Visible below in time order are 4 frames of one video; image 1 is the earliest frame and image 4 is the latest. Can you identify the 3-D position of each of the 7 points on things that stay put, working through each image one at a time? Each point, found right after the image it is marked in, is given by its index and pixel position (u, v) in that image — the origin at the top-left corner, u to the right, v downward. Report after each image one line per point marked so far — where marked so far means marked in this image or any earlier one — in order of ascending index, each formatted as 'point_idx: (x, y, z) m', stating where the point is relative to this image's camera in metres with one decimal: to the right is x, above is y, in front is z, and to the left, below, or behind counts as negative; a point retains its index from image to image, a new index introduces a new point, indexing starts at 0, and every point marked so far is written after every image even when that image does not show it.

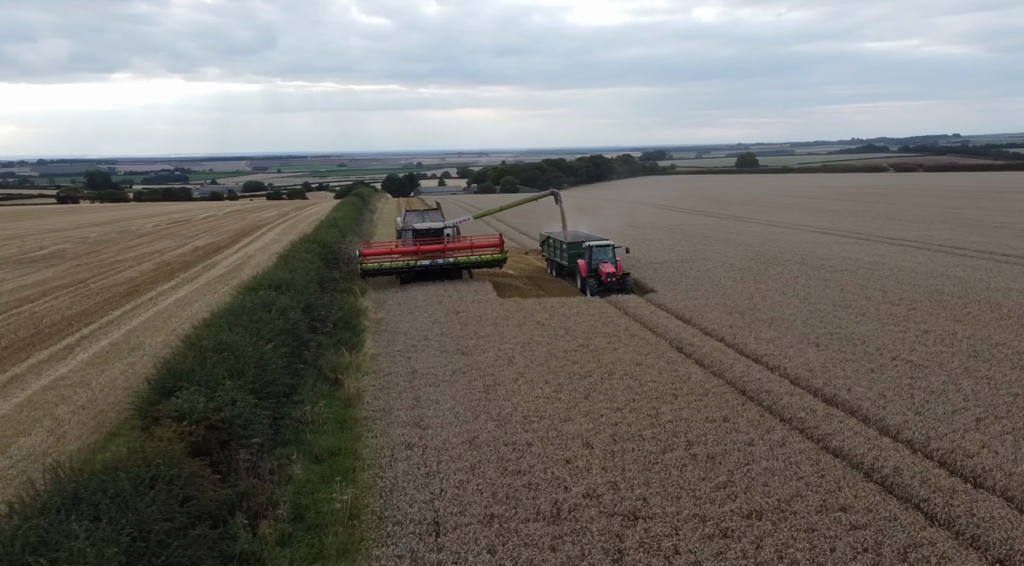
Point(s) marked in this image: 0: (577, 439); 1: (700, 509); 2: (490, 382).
0: (+0.8, -2.0, +9.1) m
1: (+1.9, -2.3, +7.1) m
2: (-0.4, -1.7, +11.8) m
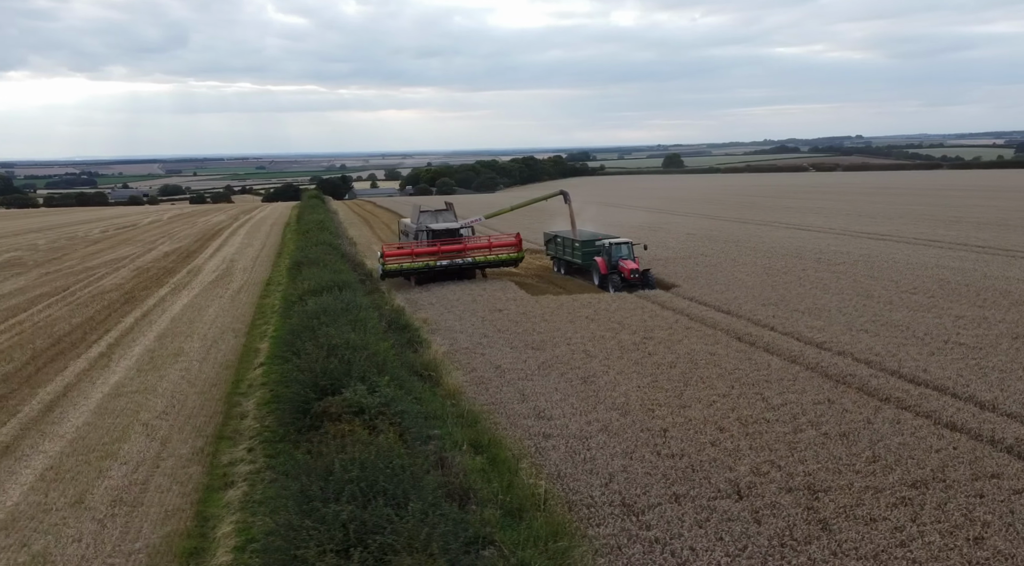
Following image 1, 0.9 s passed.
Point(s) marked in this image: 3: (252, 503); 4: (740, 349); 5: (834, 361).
0: (+2.6, -1.9, +9.5) m
1: (+3.8, -2.1, +7.6) m
2: (+1.2, -1.6, +12.1) m
3: (-3.0, -2.6, +8.3) m
4: (+4.3, -1.3, +13.7) m
5: (+5.7, -1.4, +12.6) m
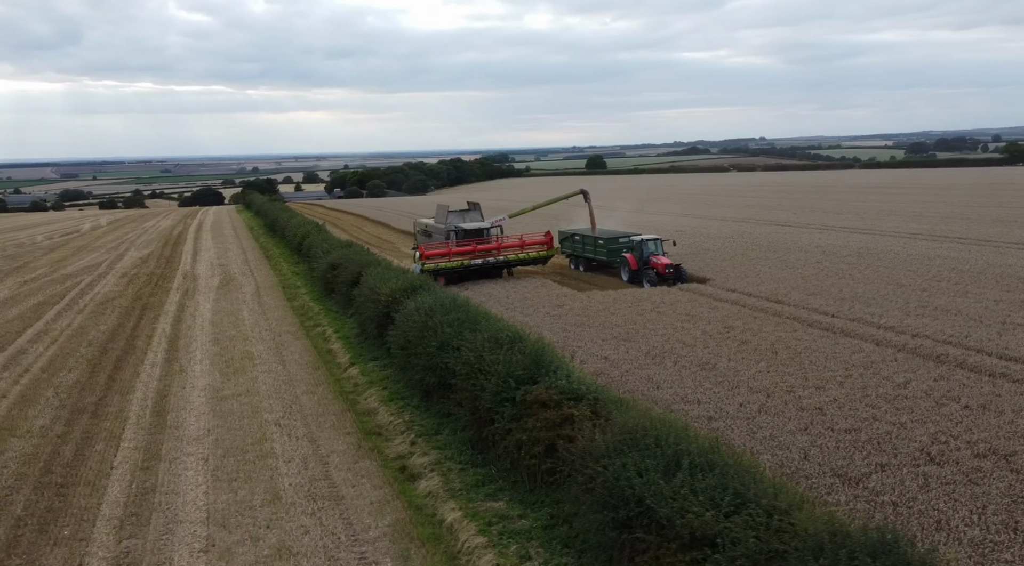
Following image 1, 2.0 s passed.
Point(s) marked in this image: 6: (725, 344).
0: (+4.8, -1.7, +10.1) m
1: (+6.2, -1.9, +8.3) m
2: (+3.3, -1.4, +12.6) m
3: (-0.6, -2.5, +8.5) m
4: (+6.3, -1.1, +14.5) m
5: (+7.7, -1.1, +13.4) m
6: (+4.1, -1.2, +14.0) m
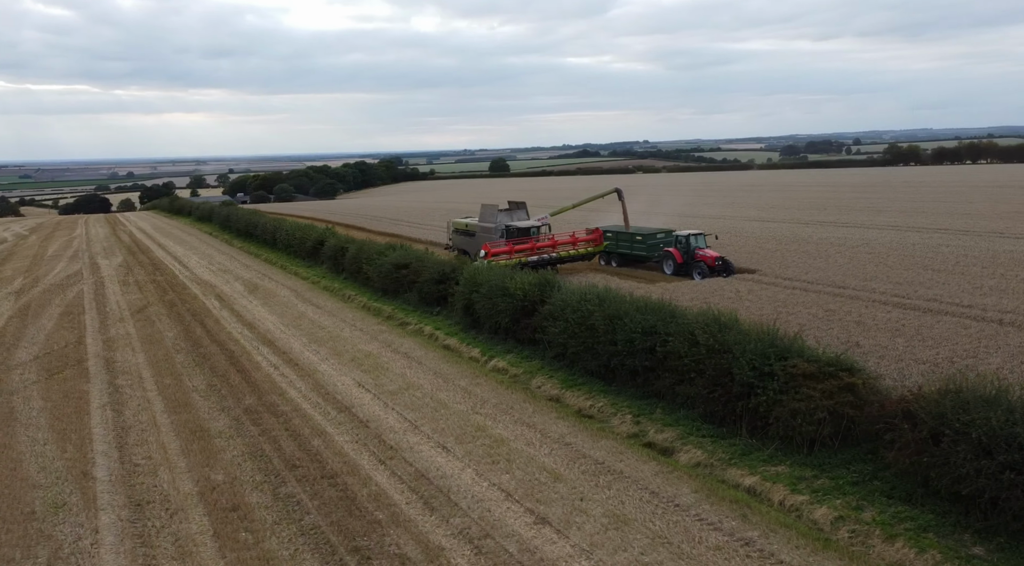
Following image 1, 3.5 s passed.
0: (+8.1, -1.4, +11.4) m
1: (+9.7, -1.5, +9.7) m
2: (+6.3, -1.2, +13.7) m
3: (+2.9, -2.3, +9.3) m
4: (+9.1, -0.7, +15.9) m
5: (+10.7, -0.8, +15.0) m
6: (+7.1, -0.9, +15.2) m
